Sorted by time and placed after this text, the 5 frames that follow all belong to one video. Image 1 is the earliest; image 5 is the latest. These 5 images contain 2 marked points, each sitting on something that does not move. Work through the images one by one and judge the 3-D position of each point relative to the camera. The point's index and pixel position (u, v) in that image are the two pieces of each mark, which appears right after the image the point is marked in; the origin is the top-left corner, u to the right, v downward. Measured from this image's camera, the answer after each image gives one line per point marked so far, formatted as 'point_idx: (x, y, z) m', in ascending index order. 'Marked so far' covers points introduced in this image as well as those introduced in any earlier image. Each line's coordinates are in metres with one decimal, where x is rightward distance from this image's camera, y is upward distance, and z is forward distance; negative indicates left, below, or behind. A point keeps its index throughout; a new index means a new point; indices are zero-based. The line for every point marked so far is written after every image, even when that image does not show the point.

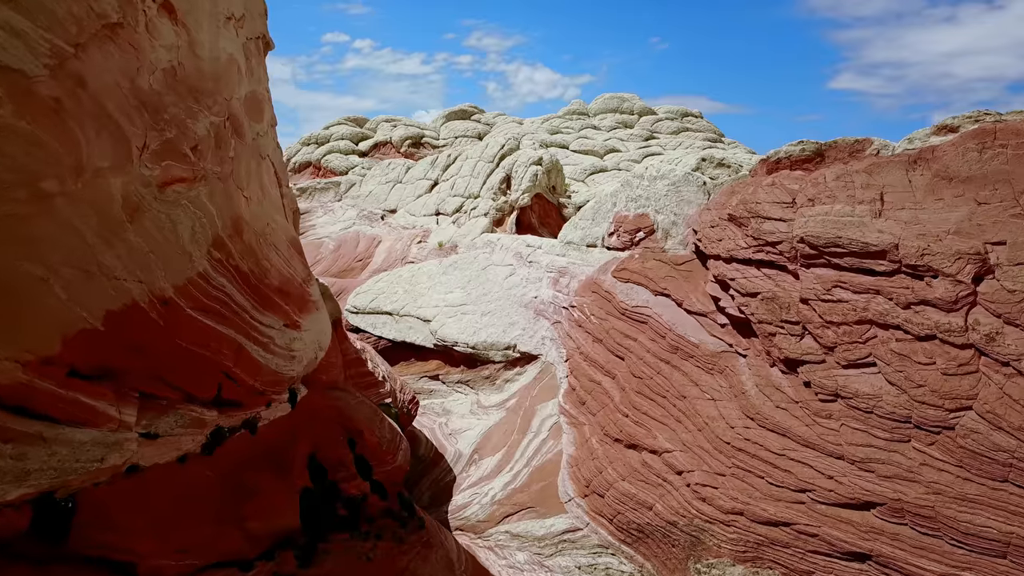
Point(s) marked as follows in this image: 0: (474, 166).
0: (-0.7, +2.1, +14.1) m
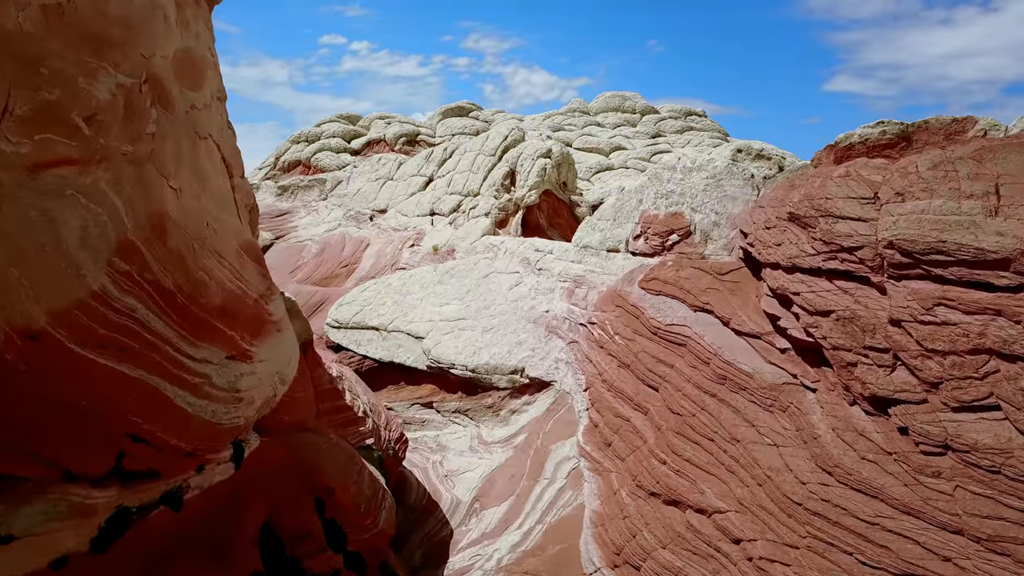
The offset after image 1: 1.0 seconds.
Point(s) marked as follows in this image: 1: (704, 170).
0: (-0.6, +2.0, +12.6) m
1: (+1.9, +1.2, +8.0) m
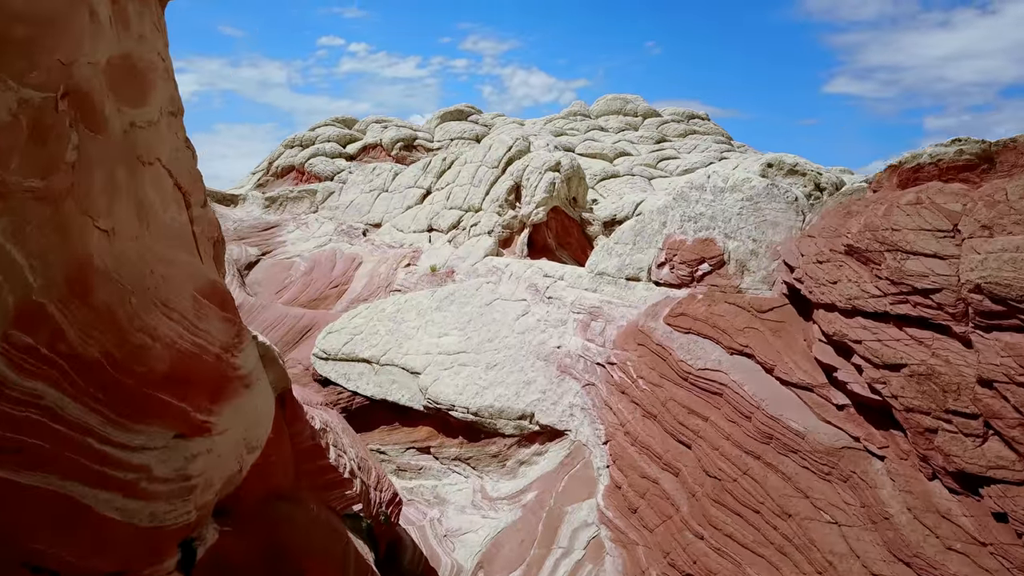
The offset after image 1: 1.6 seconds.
0: (-0.5, +1.6, +11.6) m
1: (+2.0, +0.8, +7.0) m
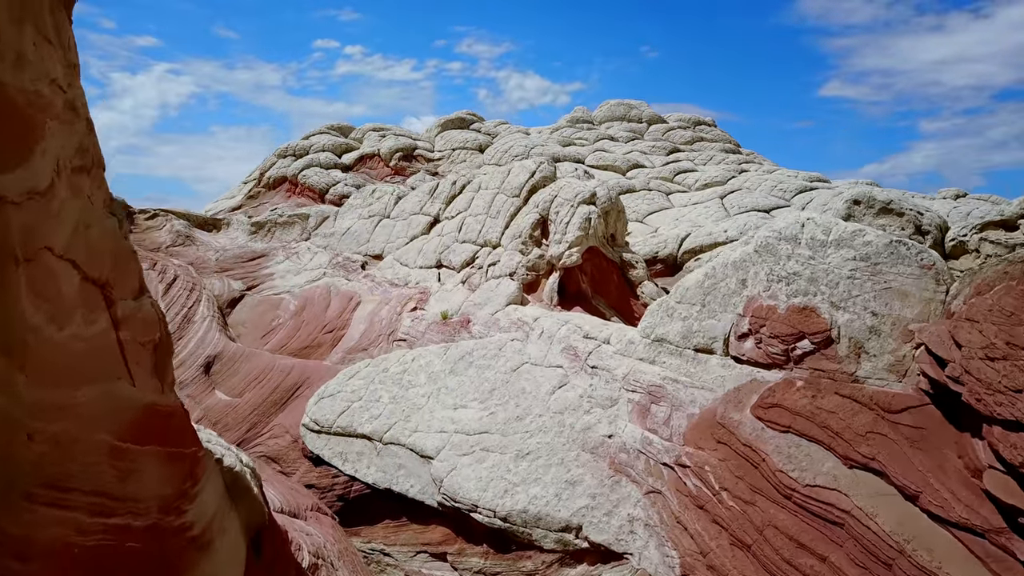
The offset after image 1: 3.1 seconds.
0: (-0.3, +1.1, +10.1) m
1: (+2.2, +0.3, +5.5) m
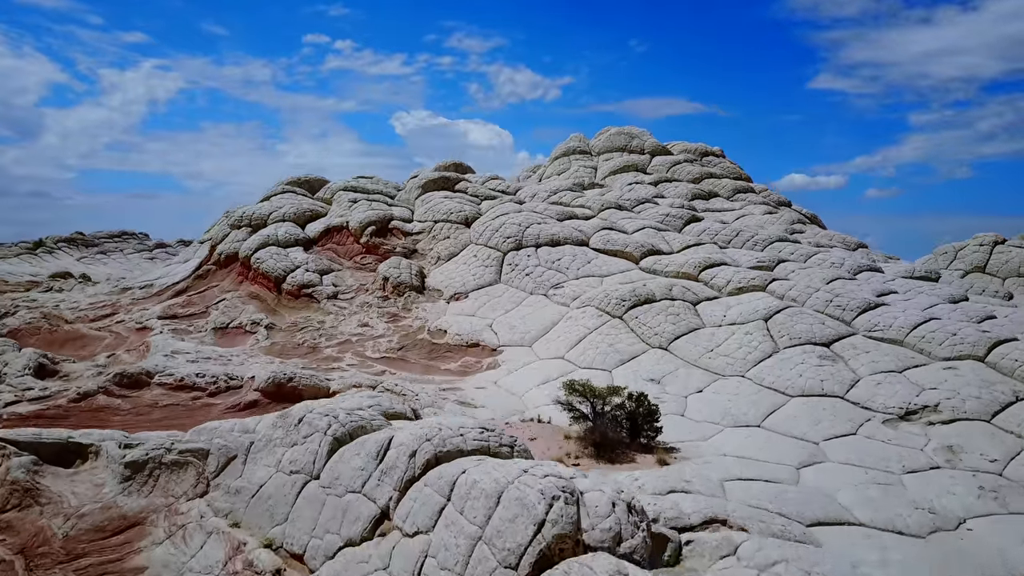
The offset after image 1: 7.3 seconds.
0: (-0.3, -1.9, +6.0) m
1: (+2.2, -2.7, +1.4) m
